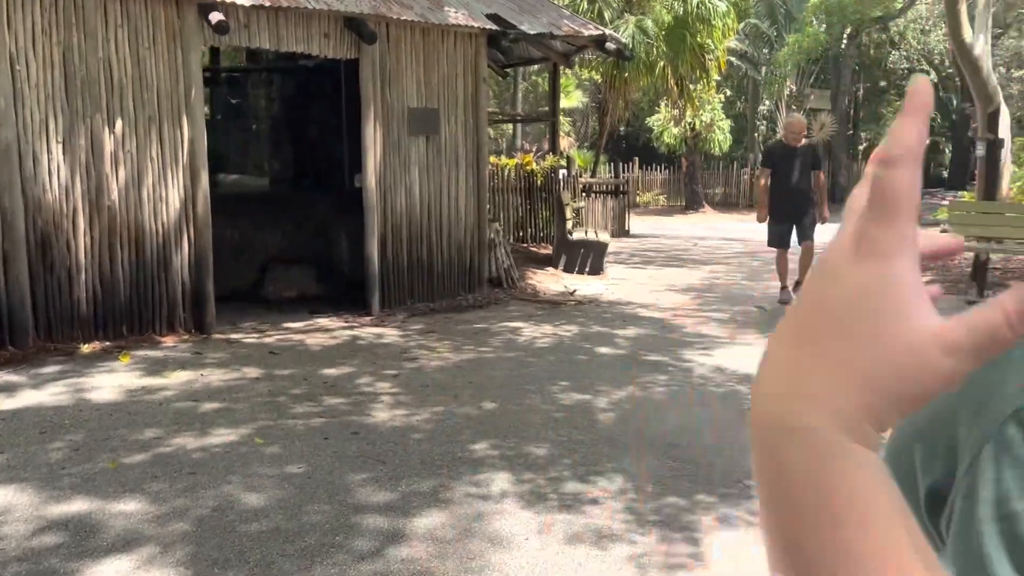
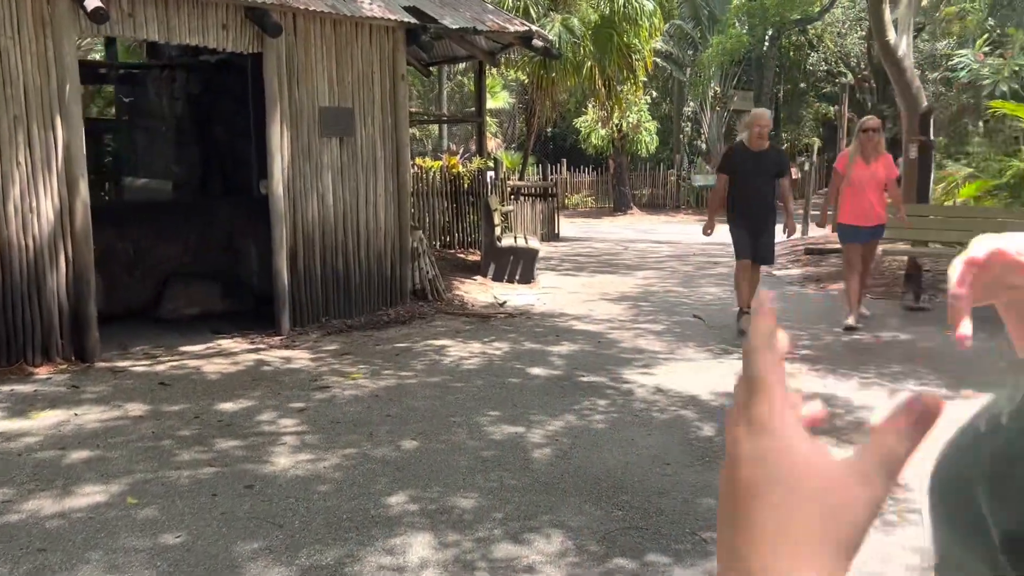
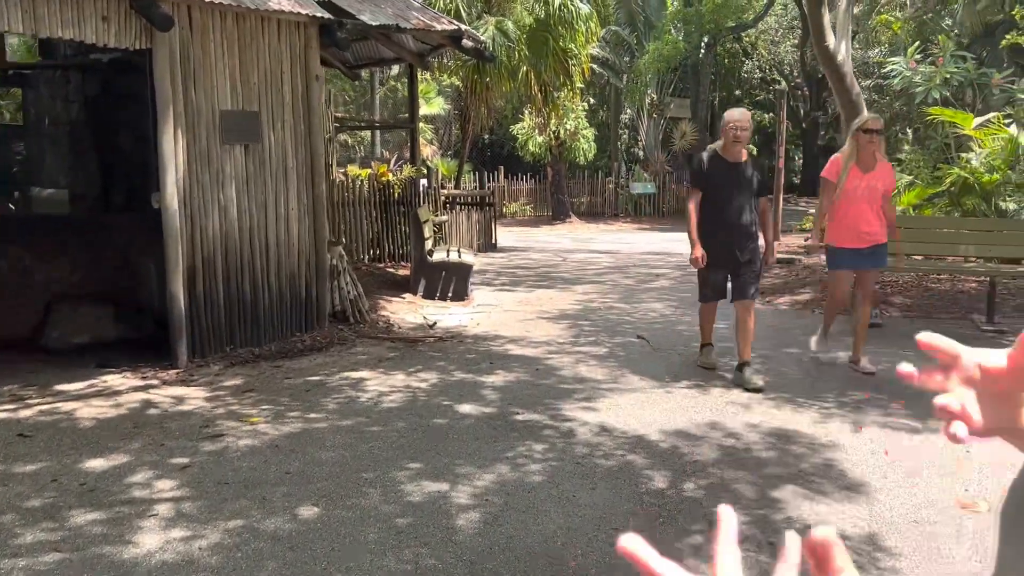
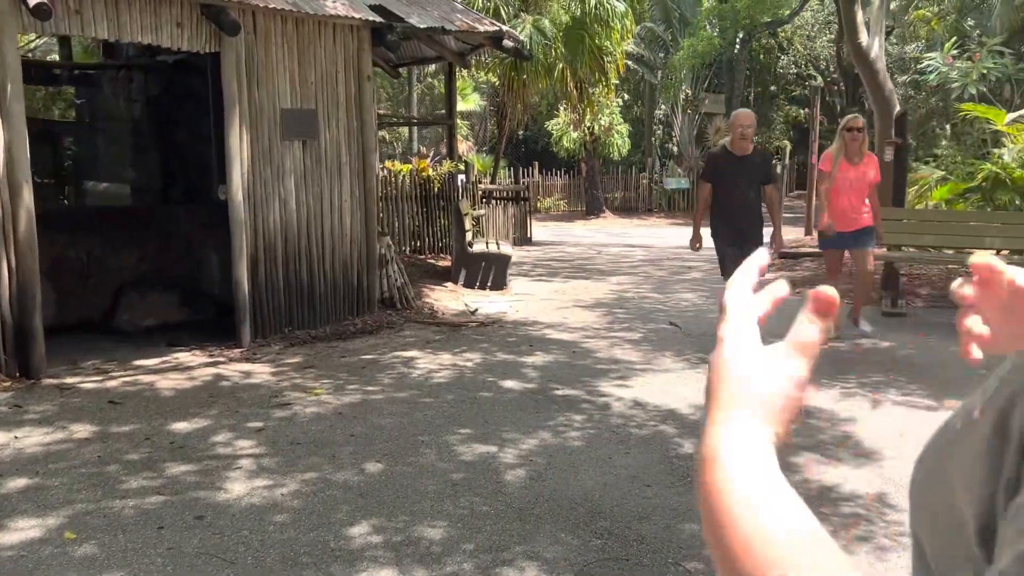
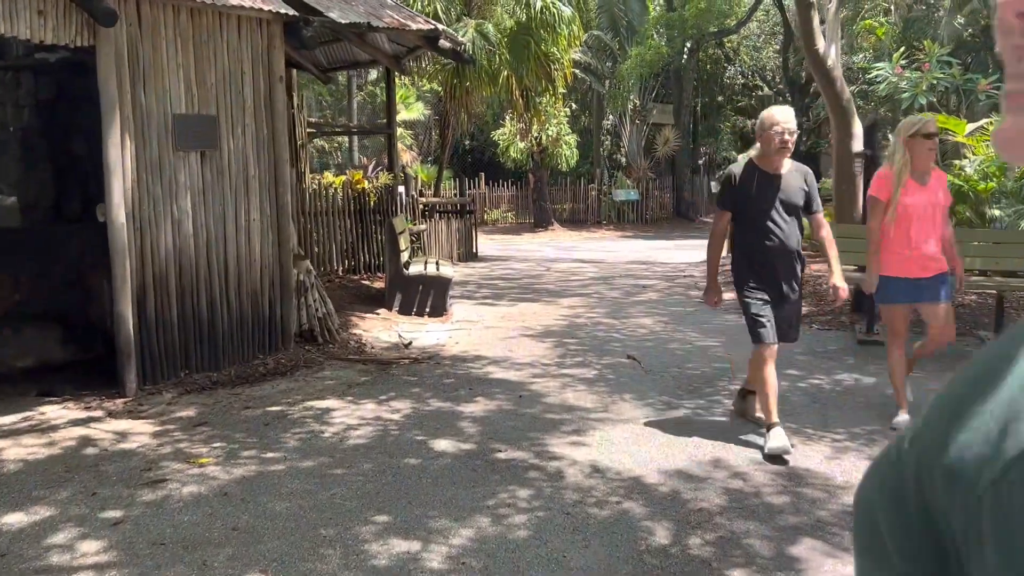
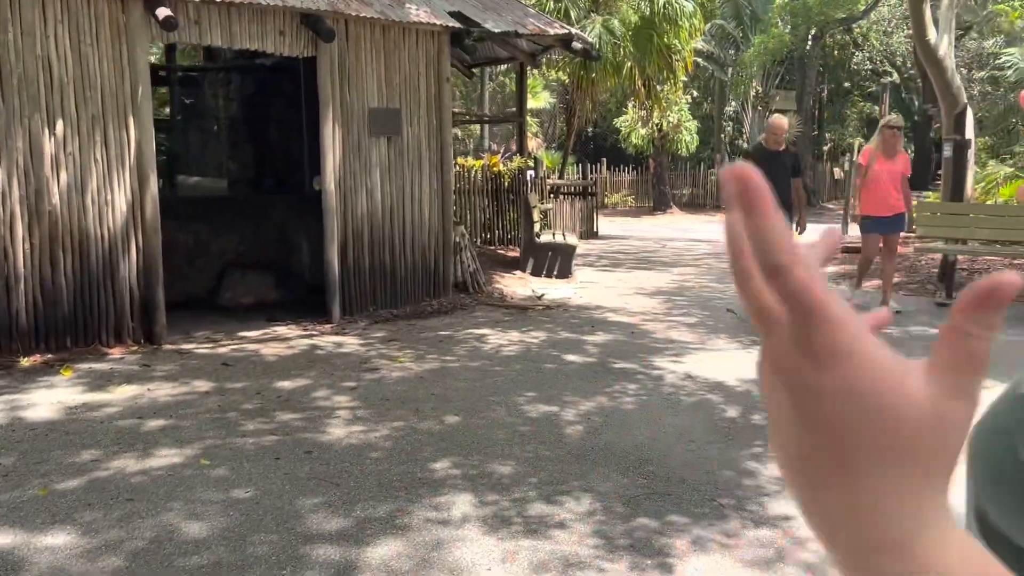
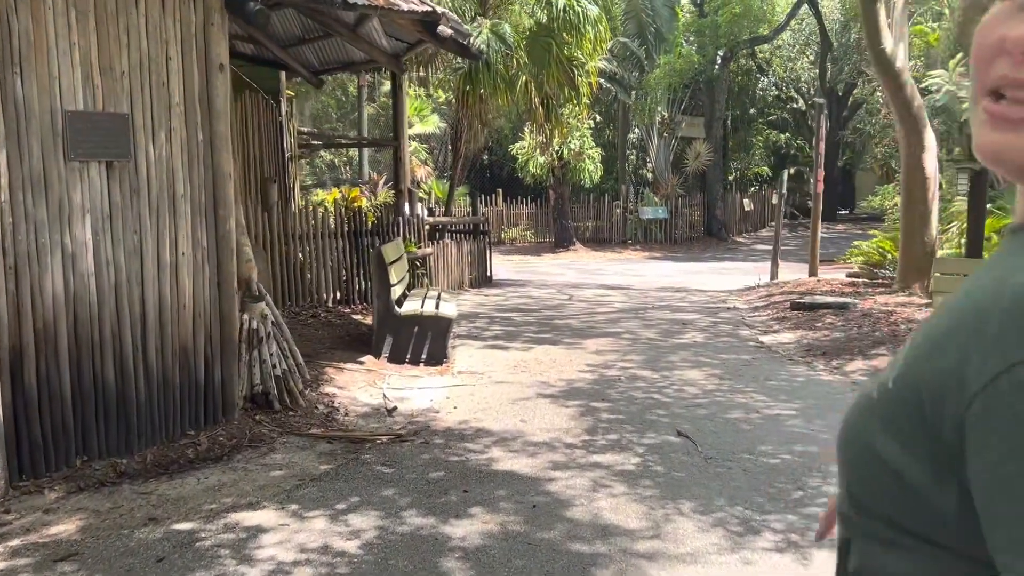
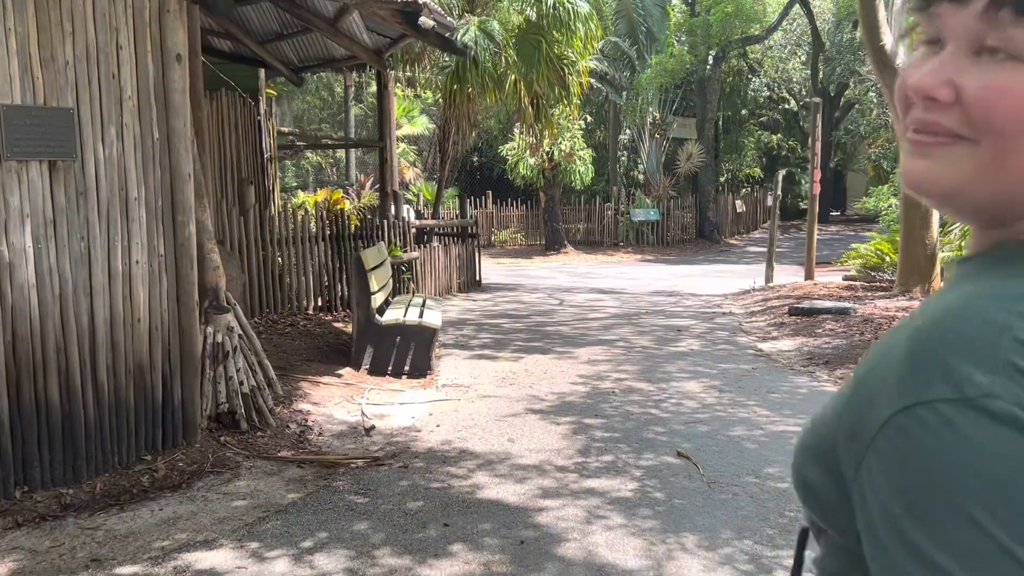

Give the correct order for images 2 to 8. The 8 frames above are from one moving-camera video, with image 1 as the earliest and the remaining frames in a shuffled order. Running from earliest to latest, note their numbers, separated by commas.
6, 2, 4, 3, 5, 7, 8
